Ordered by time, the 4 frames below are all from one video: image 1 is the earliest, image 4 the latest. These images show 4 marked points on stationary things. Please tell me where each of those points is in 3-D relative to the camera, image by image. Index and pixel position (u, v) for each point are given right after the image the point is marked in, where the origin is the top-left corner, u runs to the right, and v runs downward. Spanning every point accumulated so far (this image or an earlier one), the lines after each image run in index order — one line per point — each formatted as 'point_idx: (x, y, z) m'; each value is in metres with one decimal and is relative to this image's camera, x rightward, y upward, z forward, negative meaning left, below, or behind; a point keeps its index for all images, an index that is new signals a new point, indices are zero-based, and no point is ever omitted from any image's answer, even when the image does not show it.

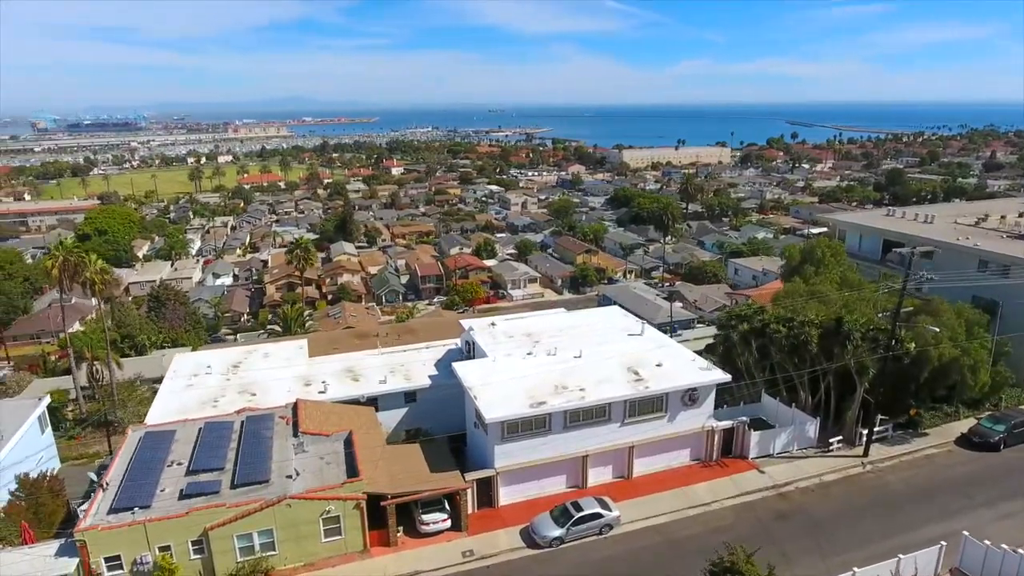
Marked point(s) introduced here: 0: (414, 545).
0: (-2.7, -7.1, +18.1) m
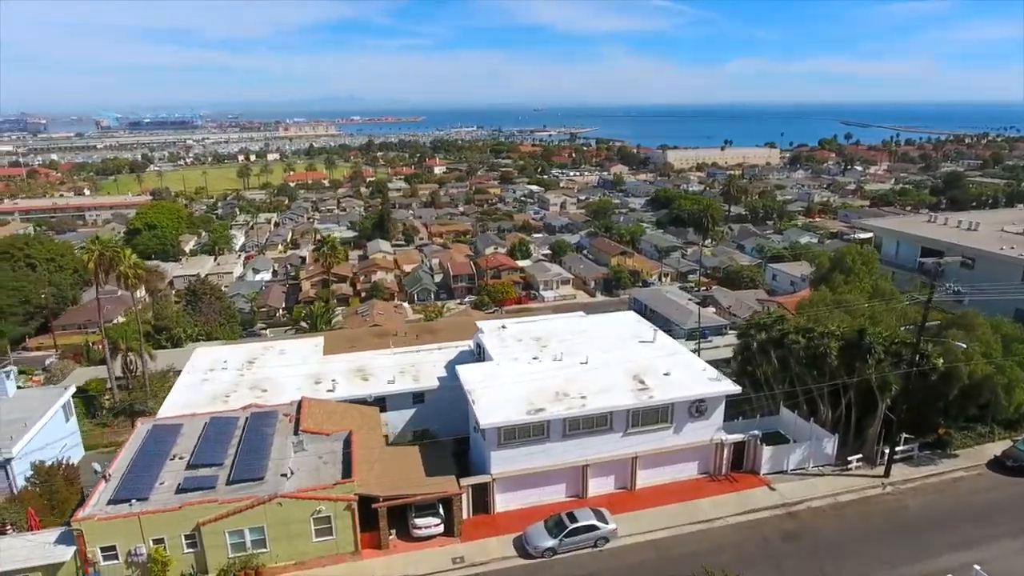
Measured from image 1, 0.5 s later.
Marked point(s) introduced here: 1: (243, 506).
0: (-3.0, -7.2, +17.9) m
1: (-6.9, -5.6, +16.6) m
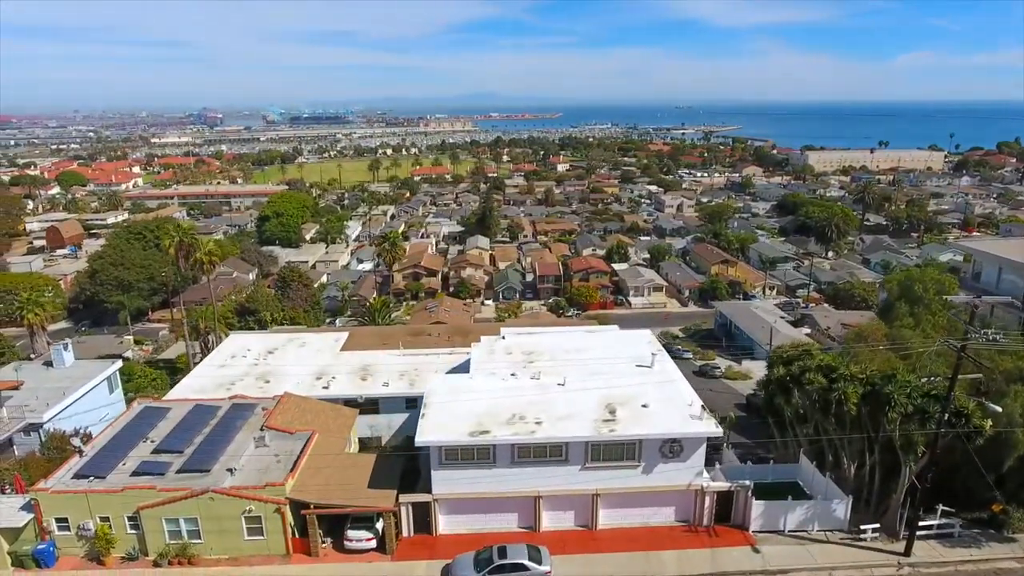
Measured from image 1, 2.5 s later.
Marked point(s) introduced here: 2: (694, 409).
0: (-4.8, -7.4, +17.6) m
1: (-8.8, -5.5, +17.1) m
2: (+5.2, -3.5, +18.6) m
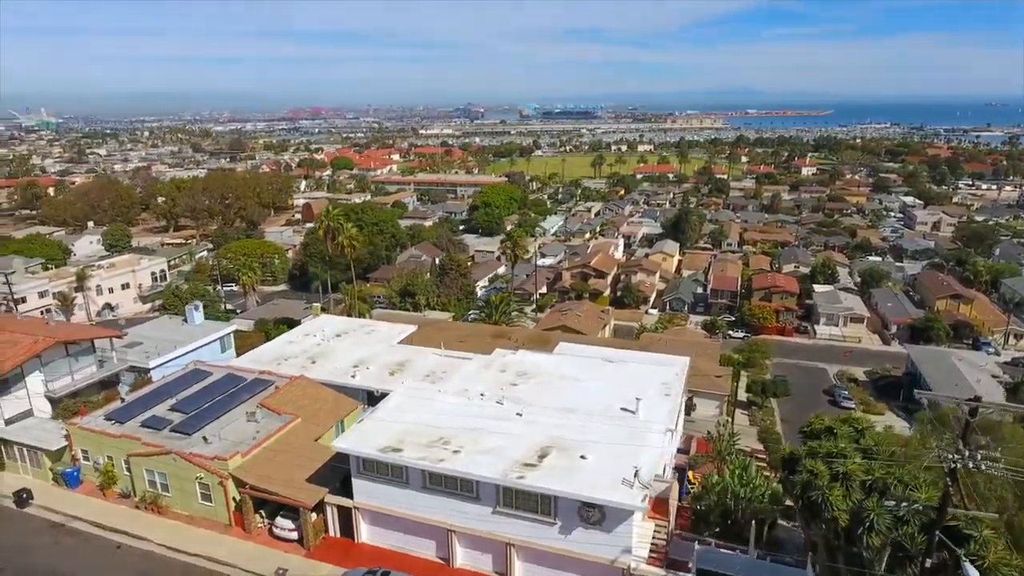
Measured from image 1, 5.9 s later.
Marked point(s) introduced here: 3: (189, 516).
0: (-7.1, -7.2, +18.4) m
1: (-10.8, -4.9, +19.3) m
2: (+3.0, -4.4, +15.6) m
3: (-9.7, -6.9, +19.5) m
